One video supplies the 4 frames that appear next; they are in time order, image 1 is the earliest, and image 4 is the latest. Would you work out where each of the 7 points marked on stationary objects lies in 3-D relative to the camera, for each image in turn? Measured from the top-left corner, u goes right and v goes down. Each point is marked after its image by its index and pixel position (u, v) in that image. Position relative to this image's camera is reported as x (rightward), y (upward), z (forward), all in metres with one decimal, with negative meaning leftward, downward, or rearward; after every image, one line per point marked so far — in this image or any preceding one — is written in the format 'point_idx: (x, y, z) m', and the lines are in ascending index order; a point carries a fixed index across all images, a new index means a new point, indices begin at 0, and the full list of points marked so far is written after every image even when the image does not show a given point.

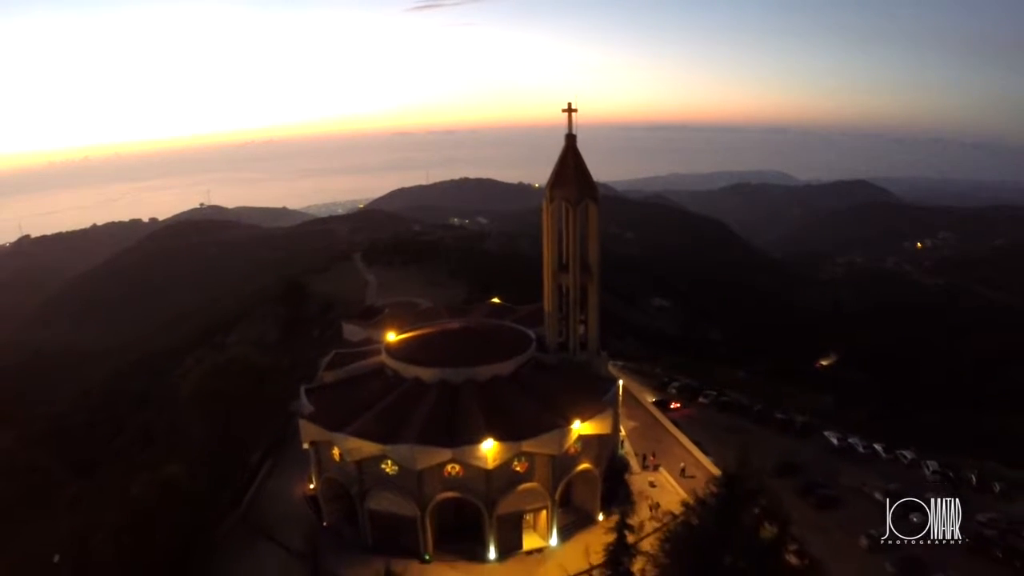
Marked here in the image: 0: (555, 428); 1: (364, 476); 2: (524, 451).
0: (+1.2, -4.1, +19.1) m
1: (-4.4, -5.6, +18.9) m
2: (+0.3, -4.7, +18.8) m
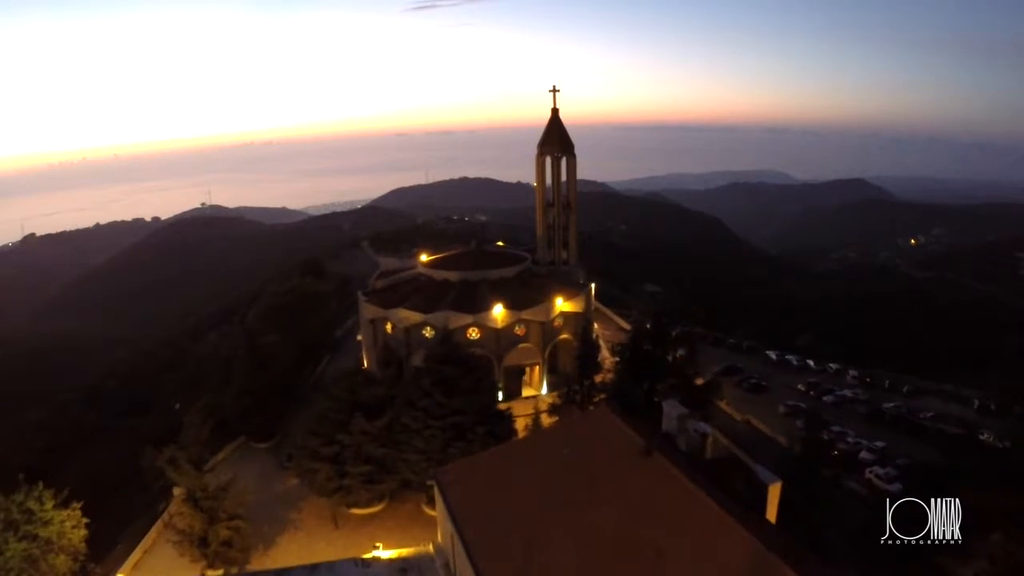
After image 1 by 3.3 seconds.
0: (+1.3, -0.6, +27.0) m
1: (-4.3, -2.2, +26.8) m
2: (+0.5, -1.2, +26.7) m
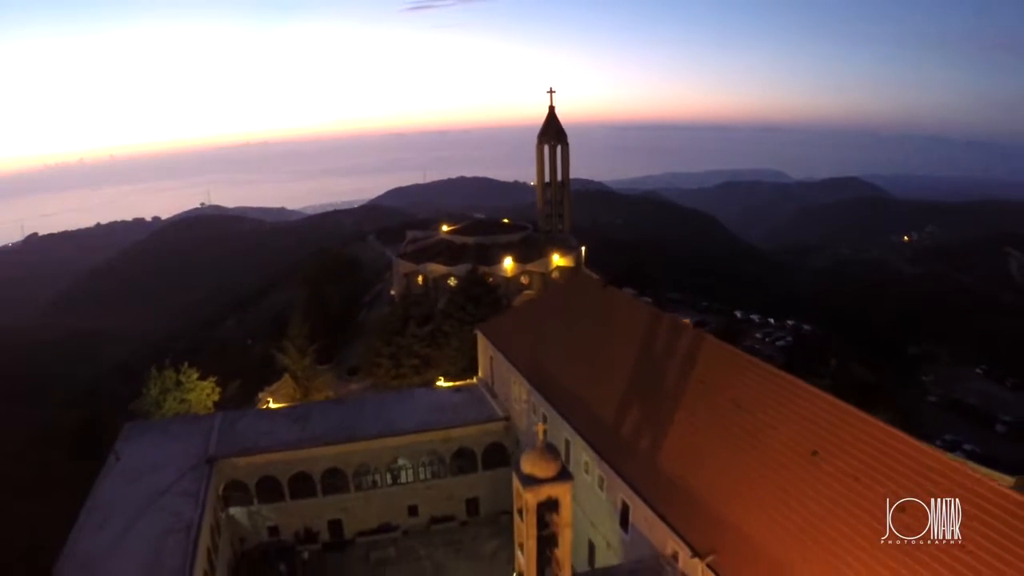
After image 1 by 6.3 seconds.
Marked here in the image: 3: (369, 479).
0: (+1.6, +1.6, +33.8) m
1: (-3.9, 0.0, +33.6) m
2: (+0.8, +1.0, +33.5) m
3: (-3.7, -4.9, +16.7) m
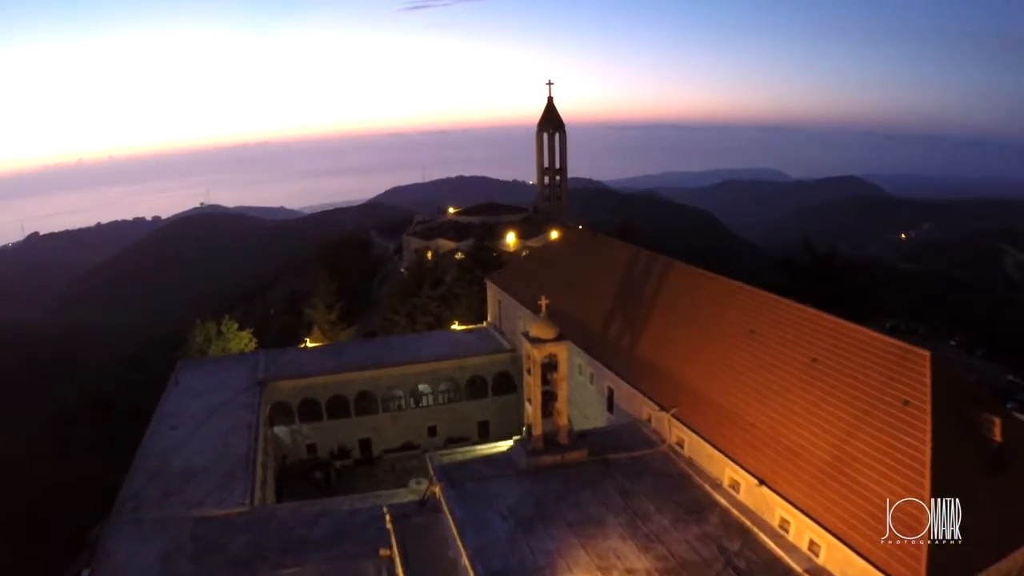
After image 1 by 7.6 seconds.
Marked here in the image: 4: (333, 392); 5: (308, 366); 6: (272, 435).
0: (+1.7, +3.1, +36.5) m
1: (-3.8, +1.4, +36.3) m
2: (+0.9, +2.4, +36.2) m
3: (-3.5, -3.4, +19.5) m
4: (-5.2, -3.0, +19.0) m
5: (-6.1, -2.4, +19.5) m
6: (-6.9, -4.3, +18.8) m
